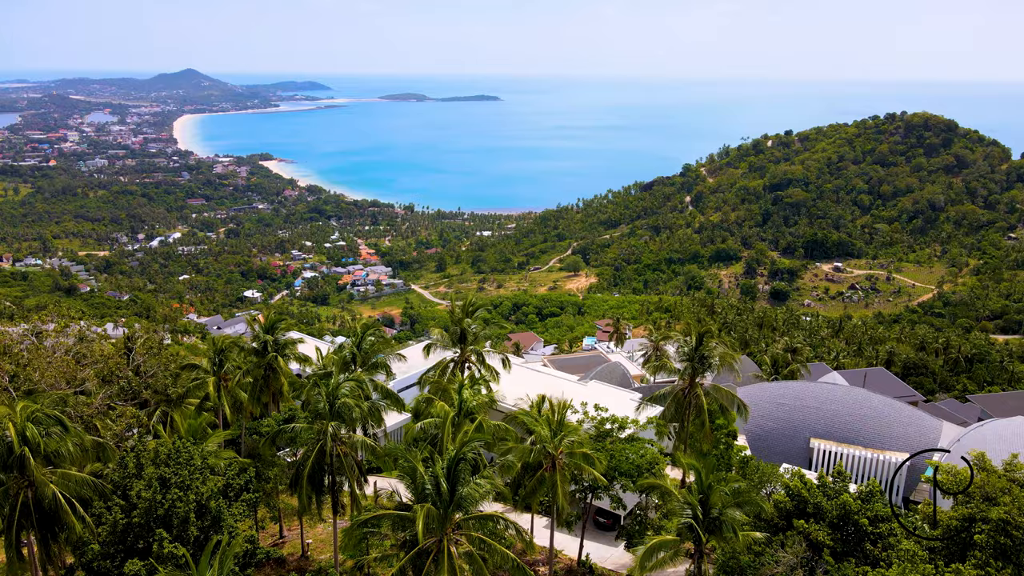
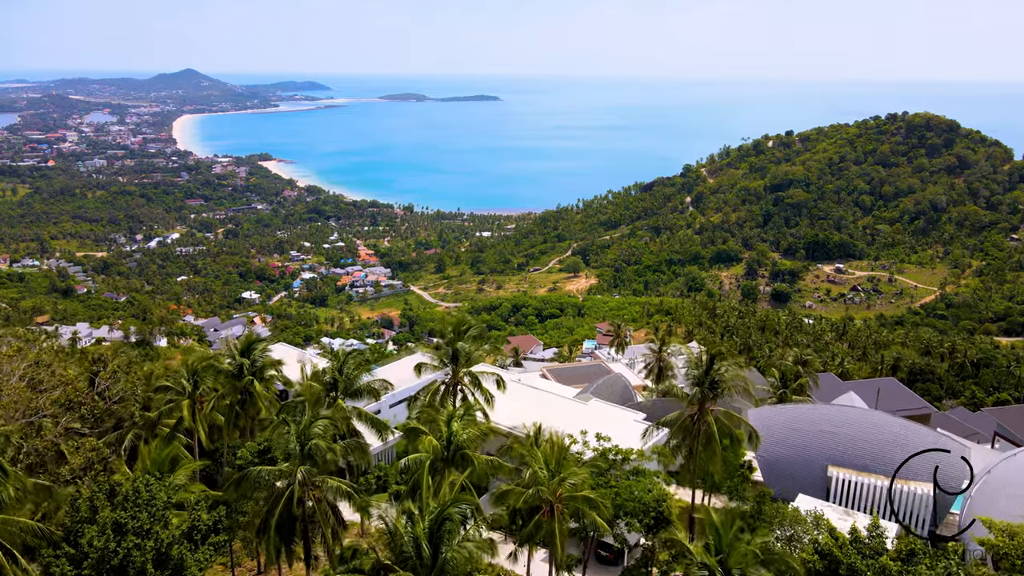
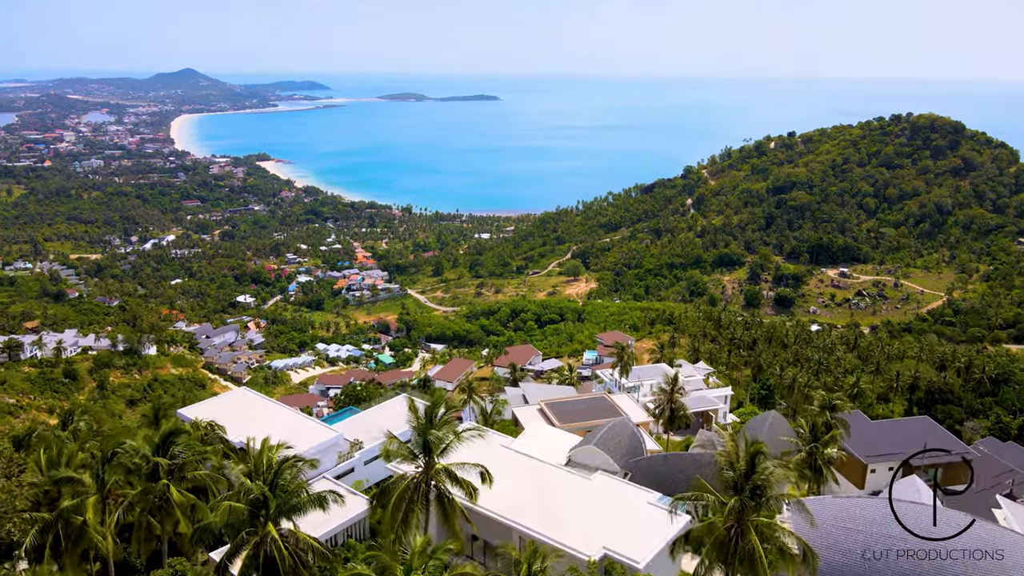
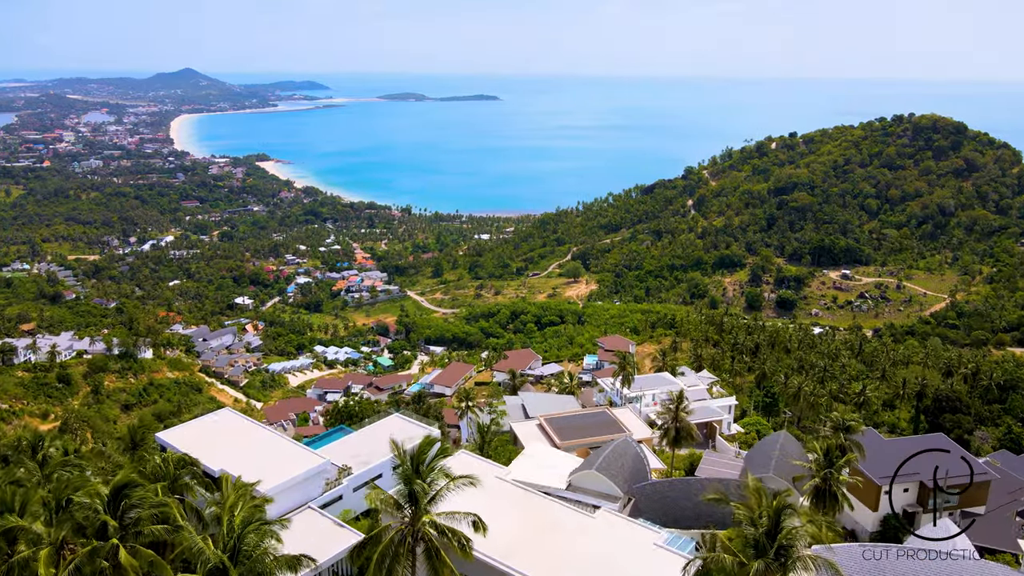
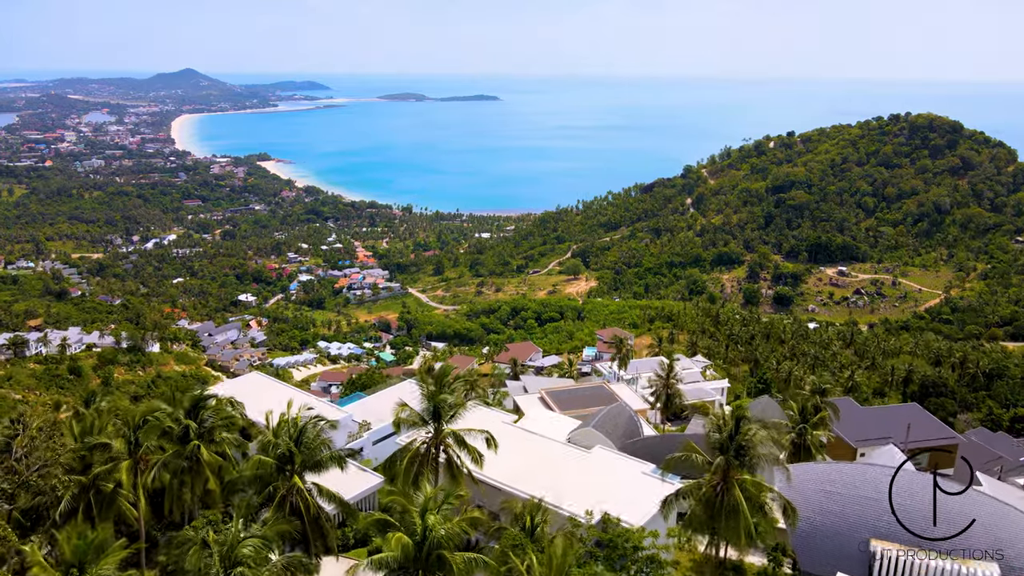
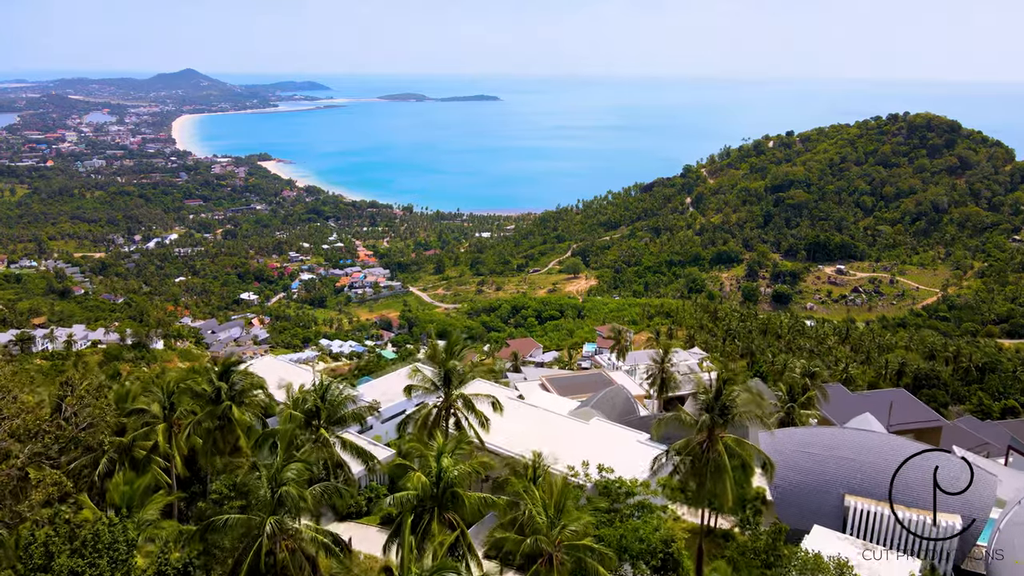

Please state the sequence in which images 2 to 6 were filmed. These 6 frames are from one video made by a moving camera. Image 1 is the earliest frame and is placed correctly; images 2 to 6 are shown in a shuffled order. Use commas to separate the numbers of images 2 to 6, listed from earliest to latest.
2, 6, 5, 3, 4
